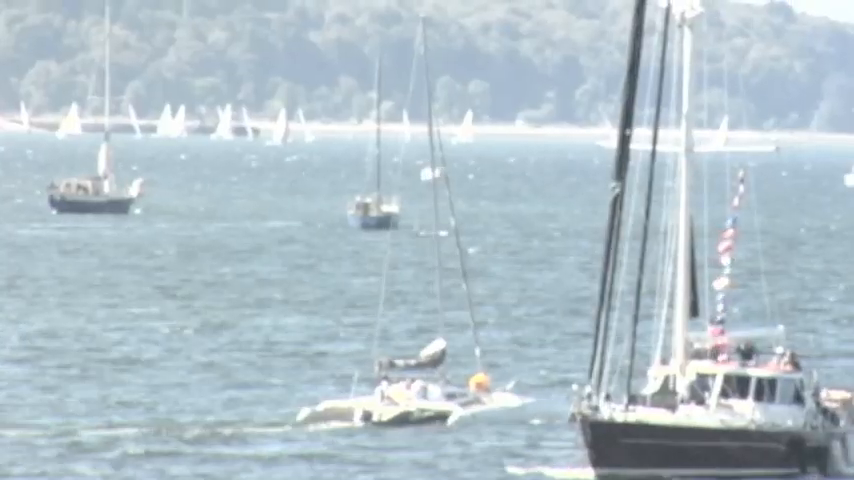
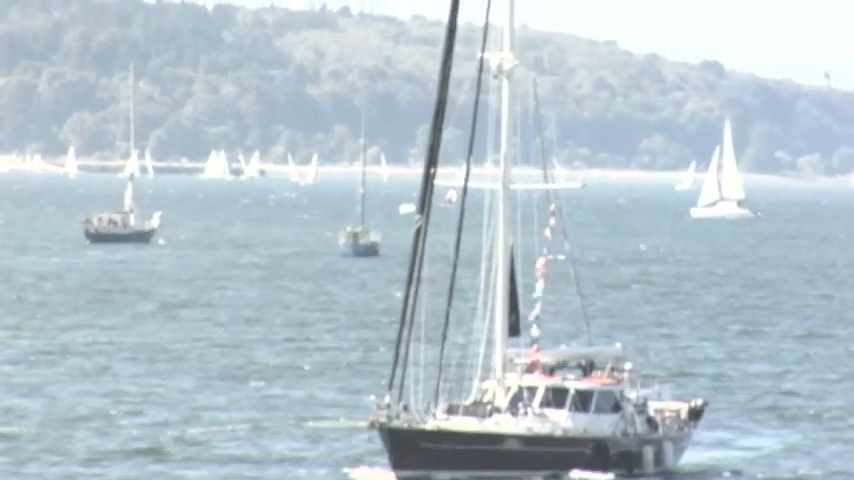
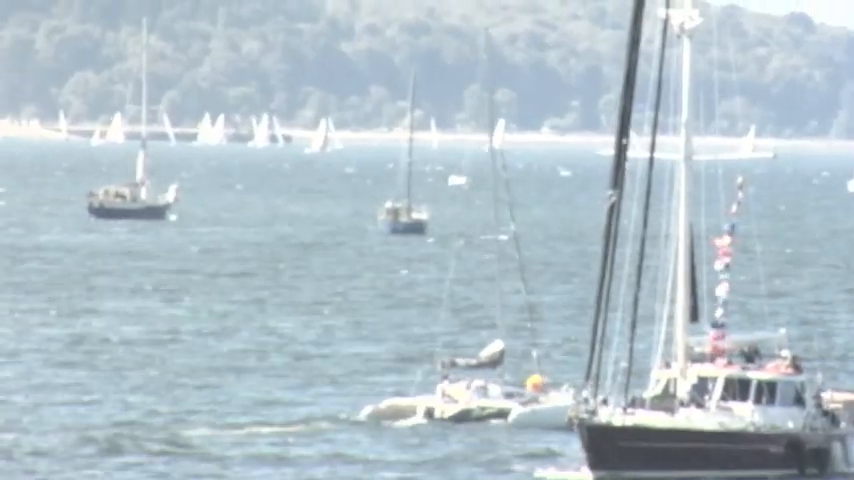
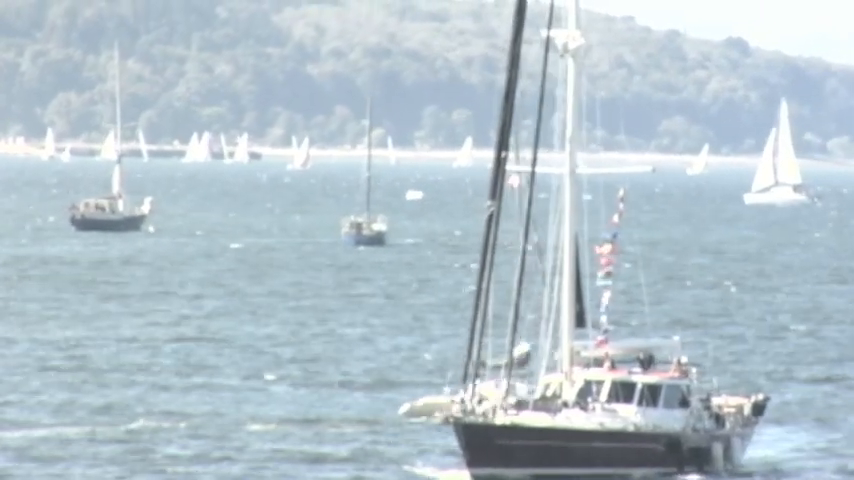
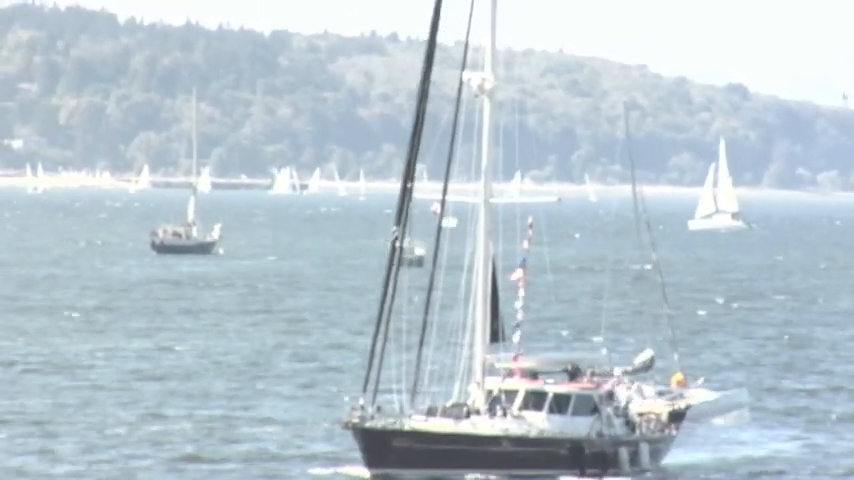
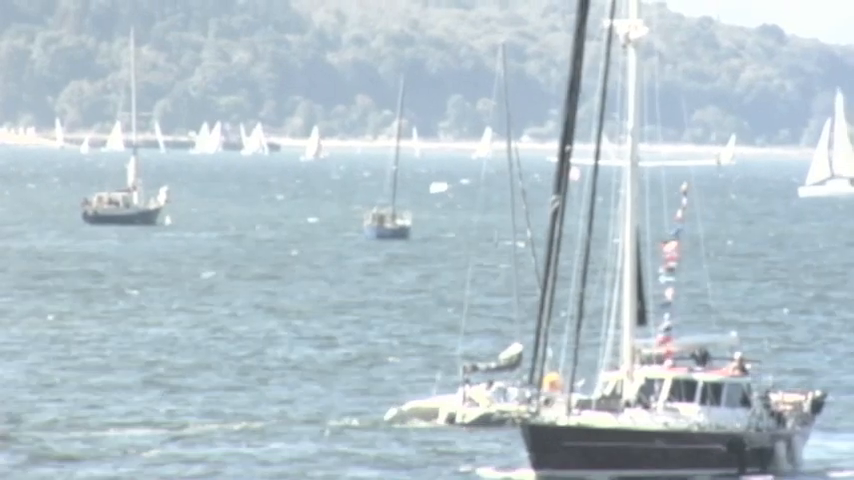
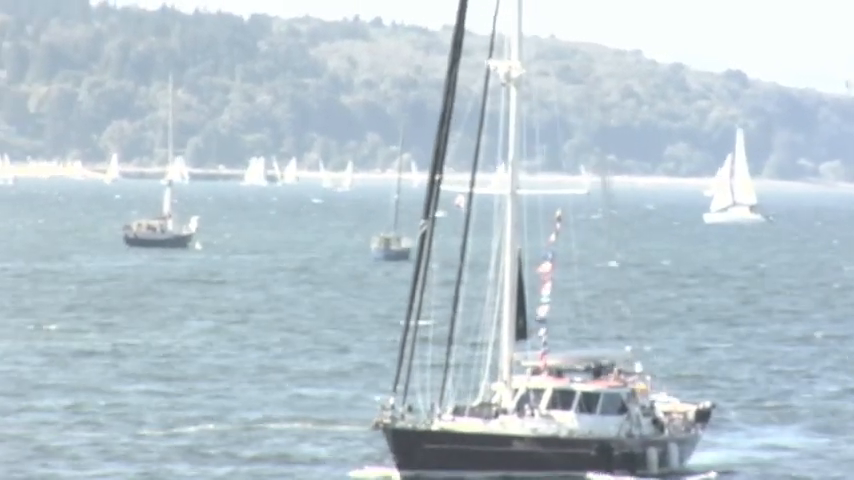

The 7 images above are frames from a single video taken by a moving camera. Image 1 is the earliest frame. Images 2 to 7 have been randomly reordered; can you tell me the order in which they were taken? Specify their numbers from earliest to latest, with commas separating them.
3, 6, 4, 2, 7, 5
